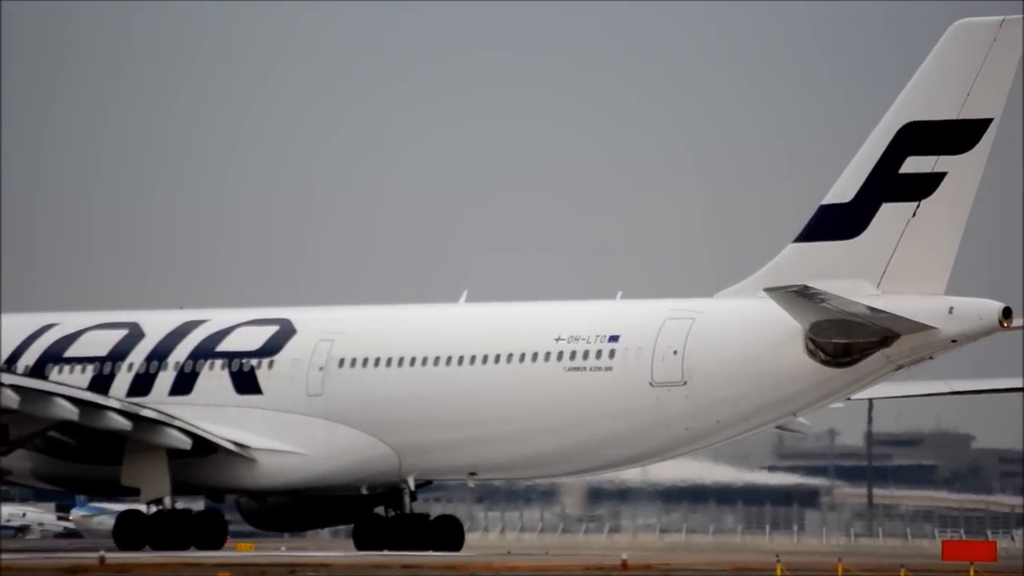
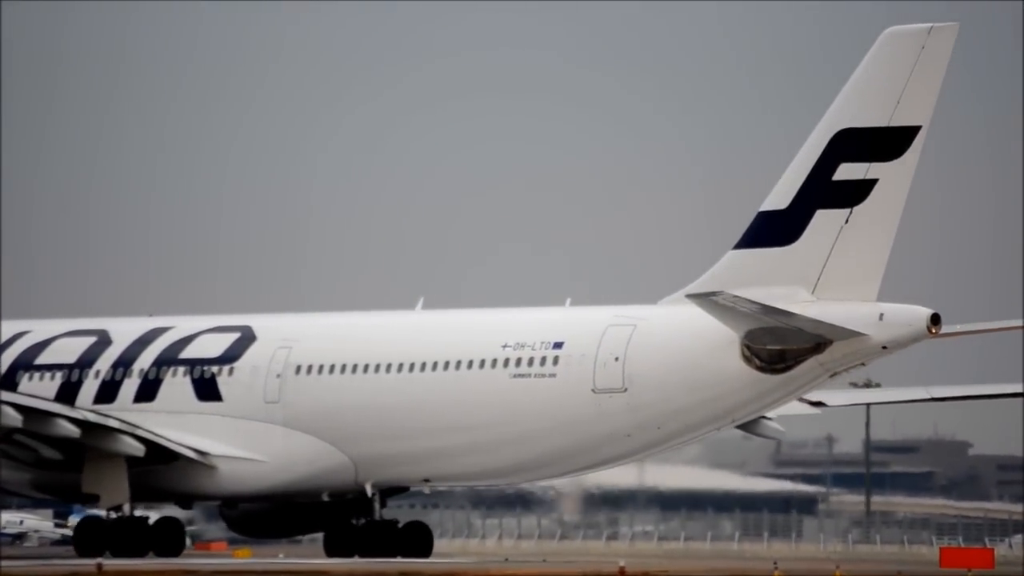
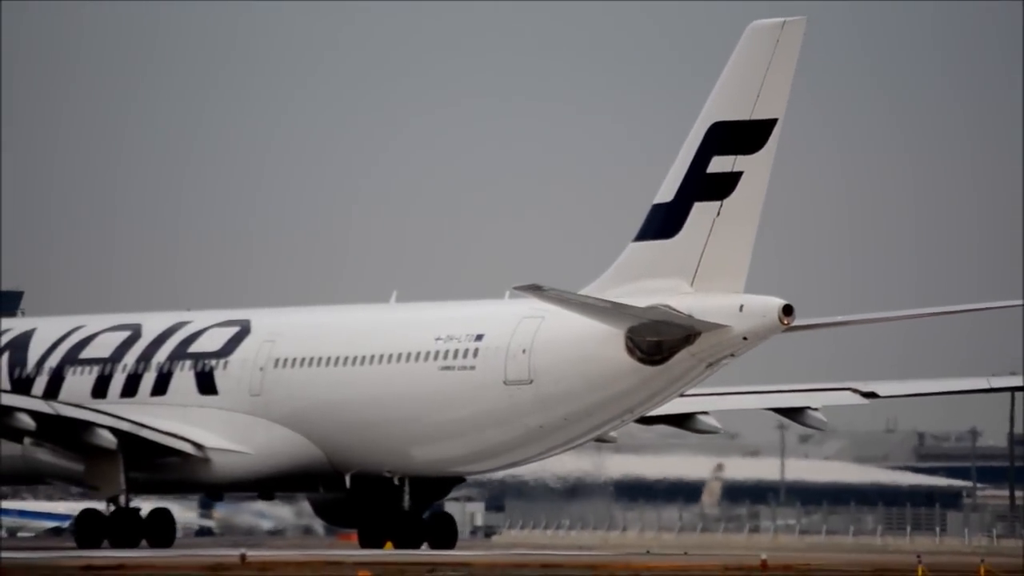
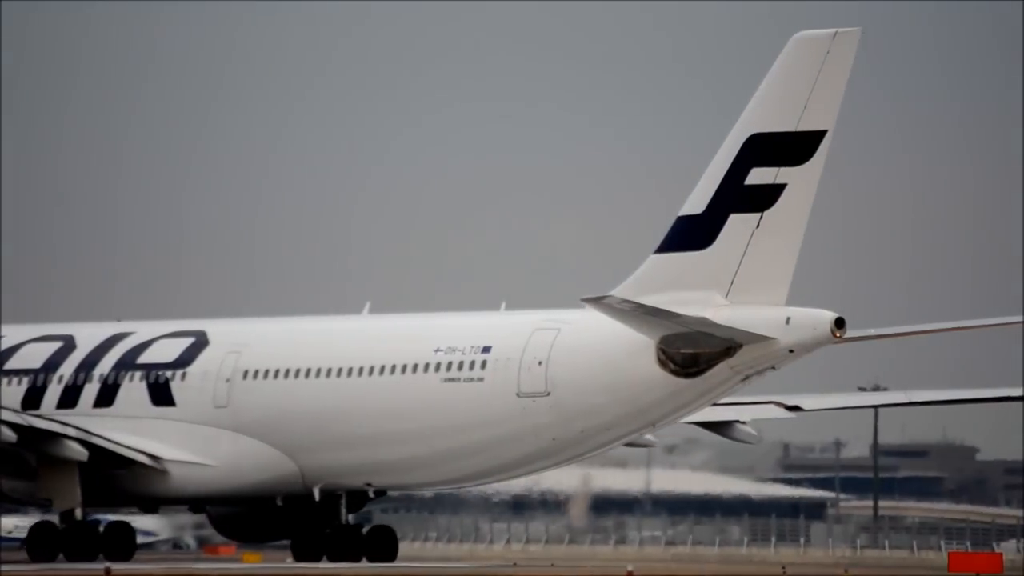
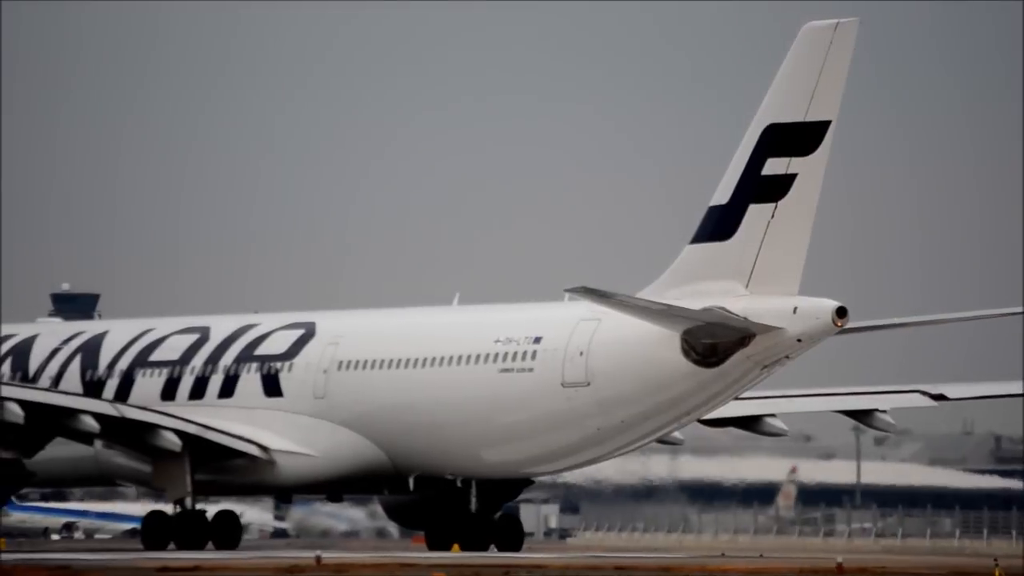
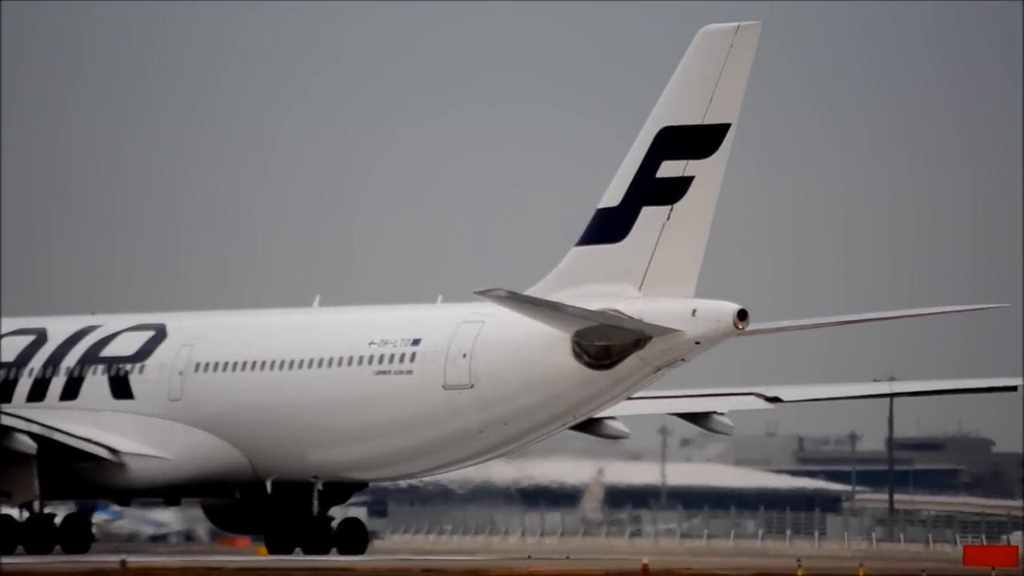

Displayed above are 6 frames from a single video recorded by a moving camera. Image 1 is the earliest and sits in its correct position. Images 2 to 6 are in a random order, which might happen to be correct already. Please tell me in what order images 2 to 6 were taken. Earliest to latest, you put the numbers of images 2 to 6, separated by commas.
2, 4, 6, 3, 5
